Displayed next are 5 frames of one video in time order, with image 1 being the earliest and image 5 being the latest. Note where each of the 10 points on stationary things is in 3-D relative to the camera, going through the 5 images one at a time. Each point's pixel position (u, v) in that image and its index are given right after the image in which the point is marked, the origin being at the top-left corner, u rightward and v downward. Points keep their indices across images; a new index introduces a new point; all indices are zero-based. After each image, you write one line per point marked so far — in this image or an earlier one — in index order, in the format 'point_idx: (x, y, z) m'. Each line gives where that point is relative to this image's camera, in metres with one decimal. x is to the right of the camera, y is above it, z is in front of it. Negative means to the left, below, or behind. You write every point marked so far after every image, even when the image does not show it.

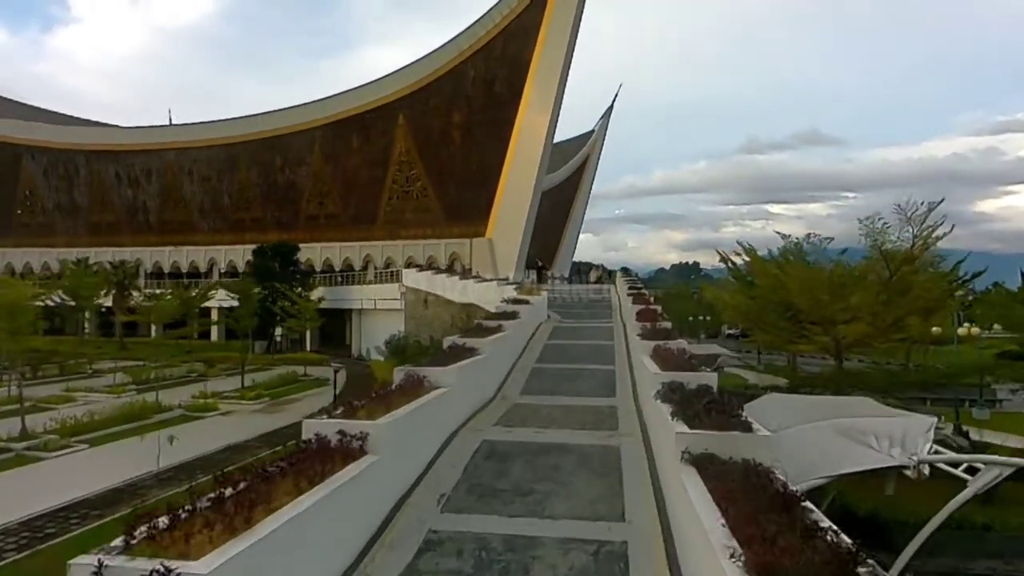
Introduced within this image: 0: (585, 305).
0: (+1.1, -0.2, +11.9) m
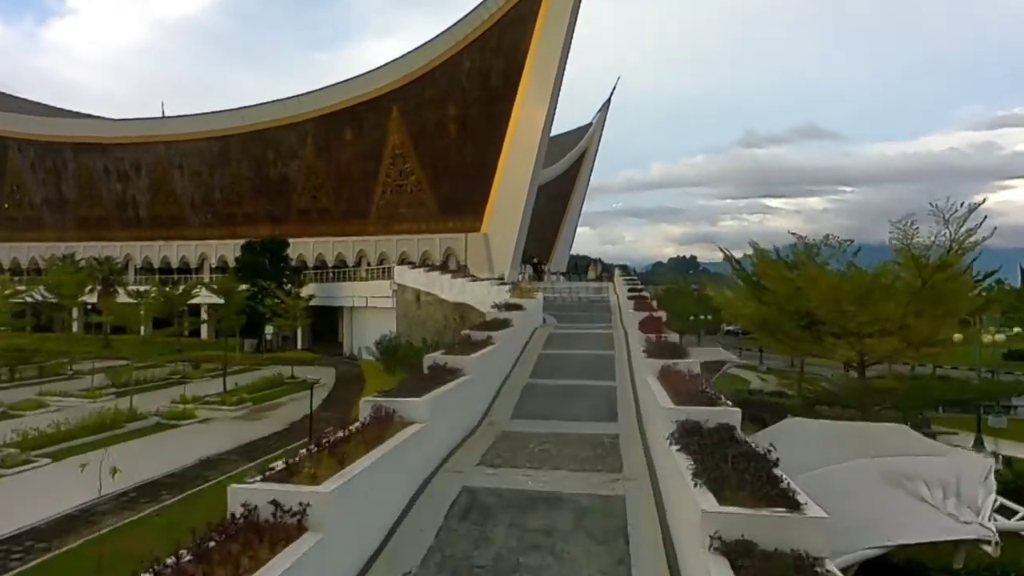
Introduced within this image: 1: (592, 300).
0: (+1.0, -0.3, +11.4) m
1: (+1.2, -0.2, +12.0) m
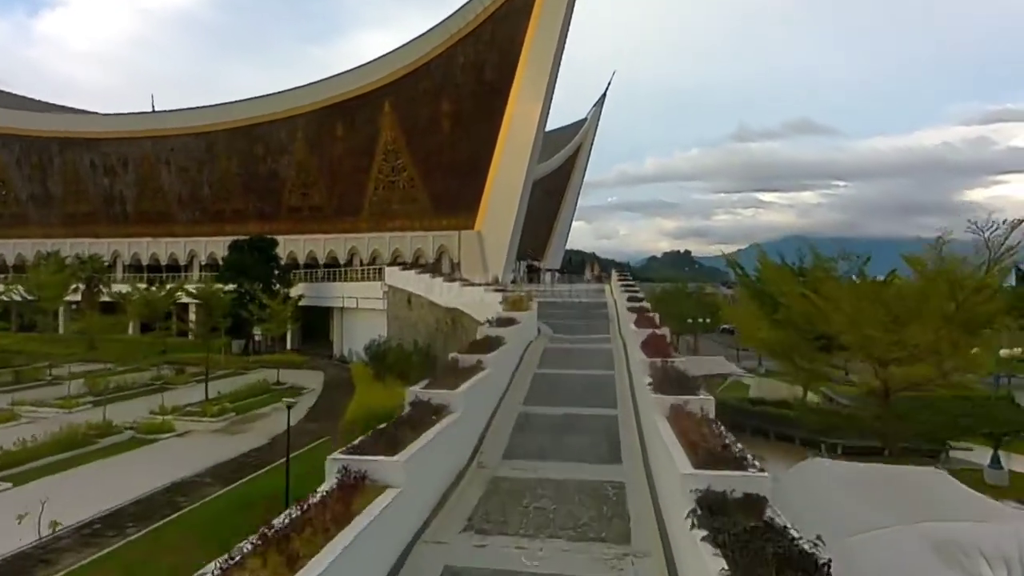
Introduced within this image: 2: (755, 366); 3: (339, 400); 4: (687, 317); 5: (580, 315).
0: (+0.9, -0.3, +10.9) m
1: (+1.1, -0.2, +11.6) m
2: (+6.0, -1.9, +19.2) m
3: (-2.9, -1.9, +12.9) m
4: (+4.3, -0.7, +19.2) m
5: (+0.9, -0.4, +10.3) m
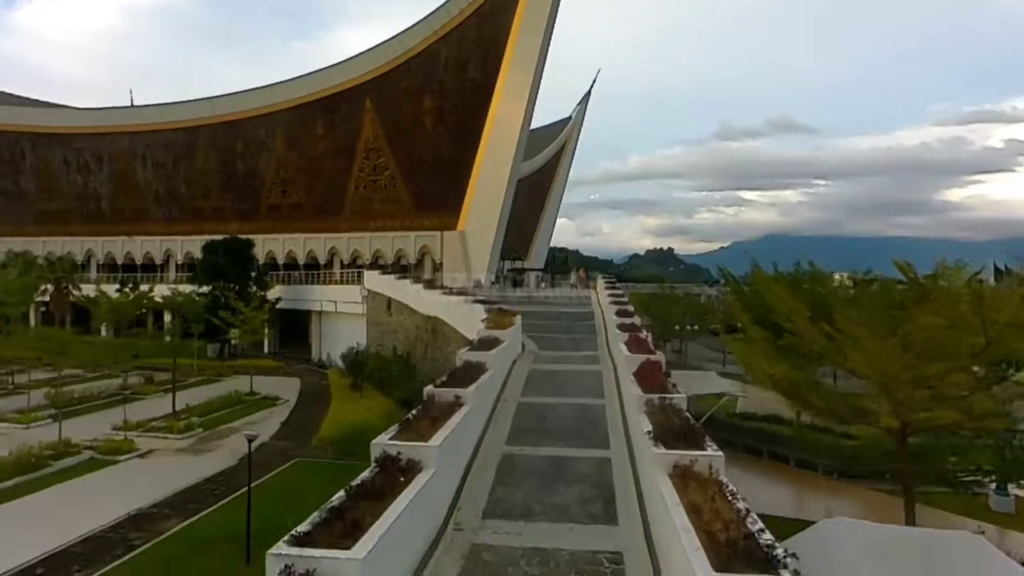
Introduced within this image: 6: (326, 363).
0: (+0.7, -0.5, +10.5) m
1: (+0.9, -0.4, +11.1) m
2: (+5.6, -2.1, +18.9) m
3: (-3.1, -2.0, +12.4) m
4: (+3.9, -0.8, +18.8) m
5: (+0.7, -0.5, +9.9) m
6: (-4.7, -1.9, +19.7) m
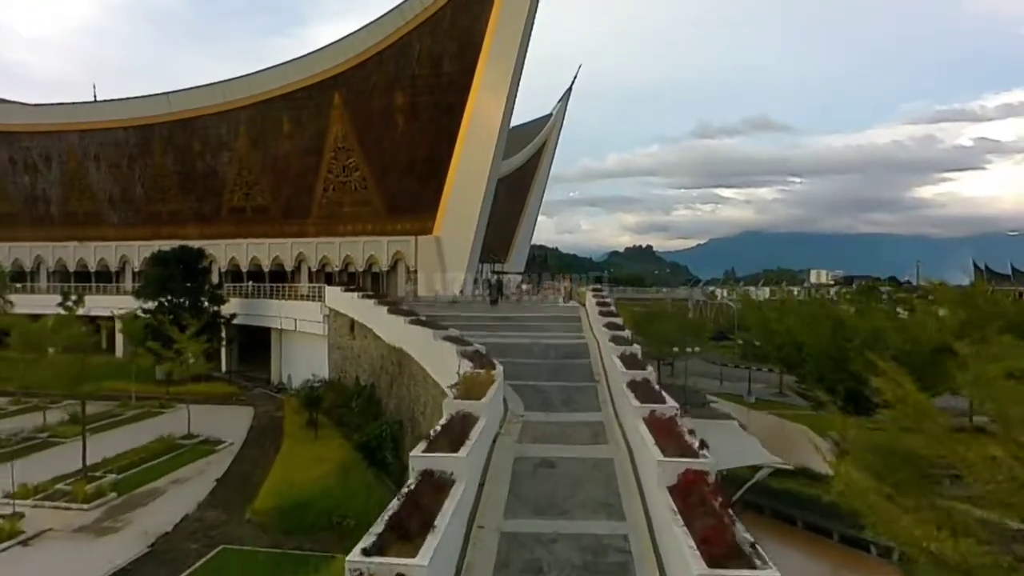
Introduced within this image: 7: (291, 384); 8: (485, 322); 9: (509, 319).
0: (+0.5, -0.8, +8.8) m
1: (+0.7, -0.7, +9.4) m
2: (+5.2, -2.4, +17.3) m
3: (-3.4, -2.4, +10.5) m
4: (+3.5, -1.2, +17.1) m
5: (+0.5, -0.8, +8.2) m
6: (-5.2, -2.2, +17.9) m
7: (-5.1, -2.2, +17.8) m
8: (-0.4, -0.6, +12.2) m
9: (0.0, -0.6, +12.7) m
